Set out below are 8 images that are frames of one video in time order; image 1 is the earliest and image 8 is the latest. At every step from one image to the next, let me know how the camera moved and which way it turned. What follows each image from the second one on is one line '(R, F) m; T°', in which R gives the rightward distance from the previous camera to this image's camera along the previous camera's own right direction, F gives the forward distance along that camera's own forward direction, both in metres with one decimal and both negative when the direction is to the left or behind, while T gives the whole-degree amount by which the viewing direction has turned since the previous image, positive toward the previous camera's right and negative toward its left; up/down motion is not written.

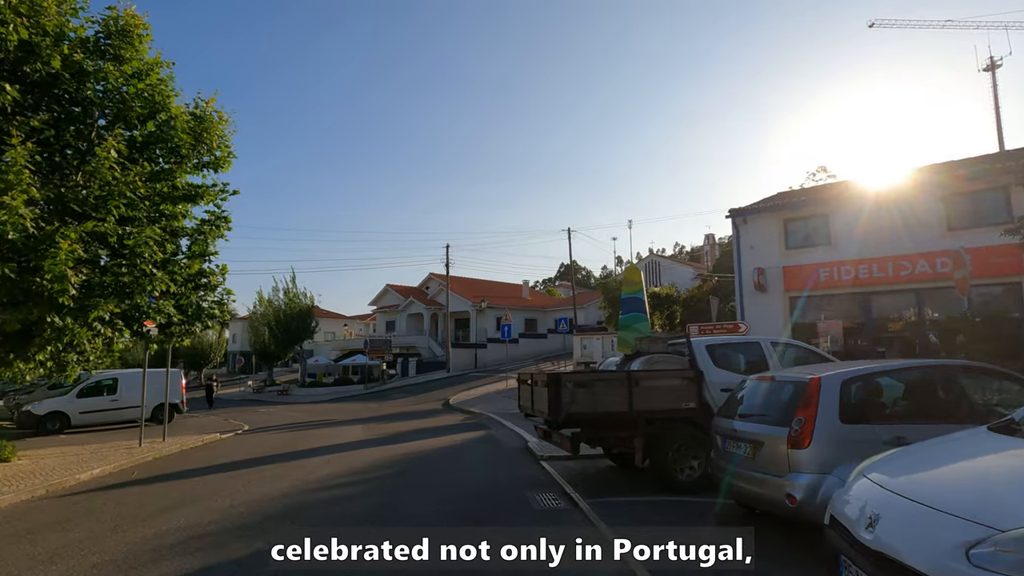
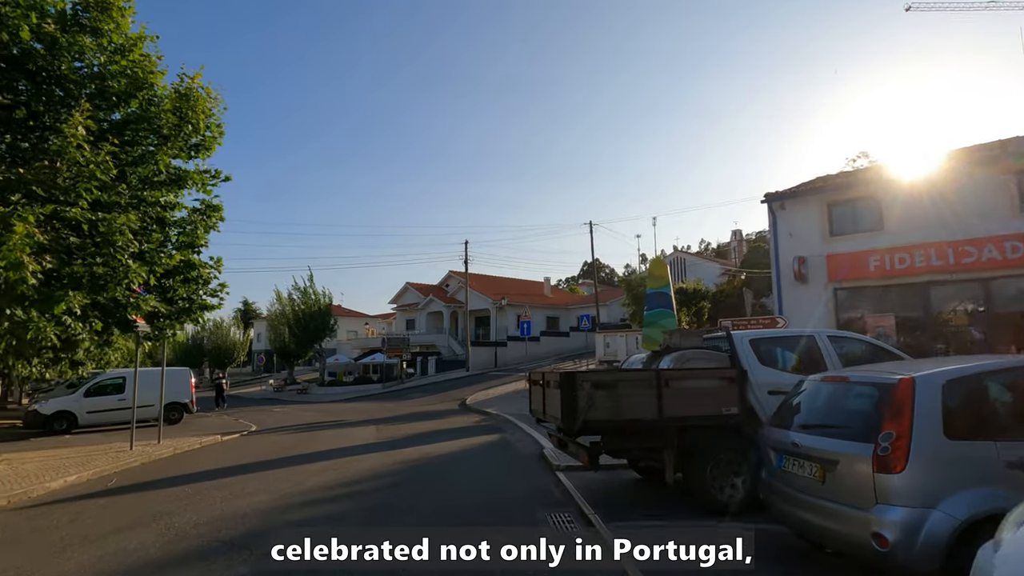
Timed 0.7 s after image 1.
(+0.2, +1.2) m; -2°
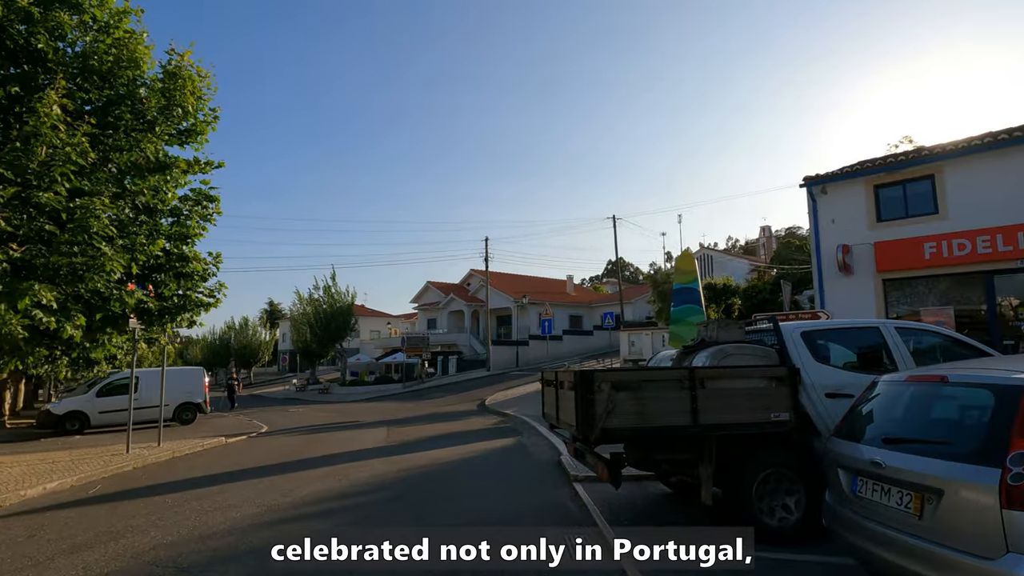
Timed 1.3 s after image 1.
(+0.2, +1.0) m; -3°
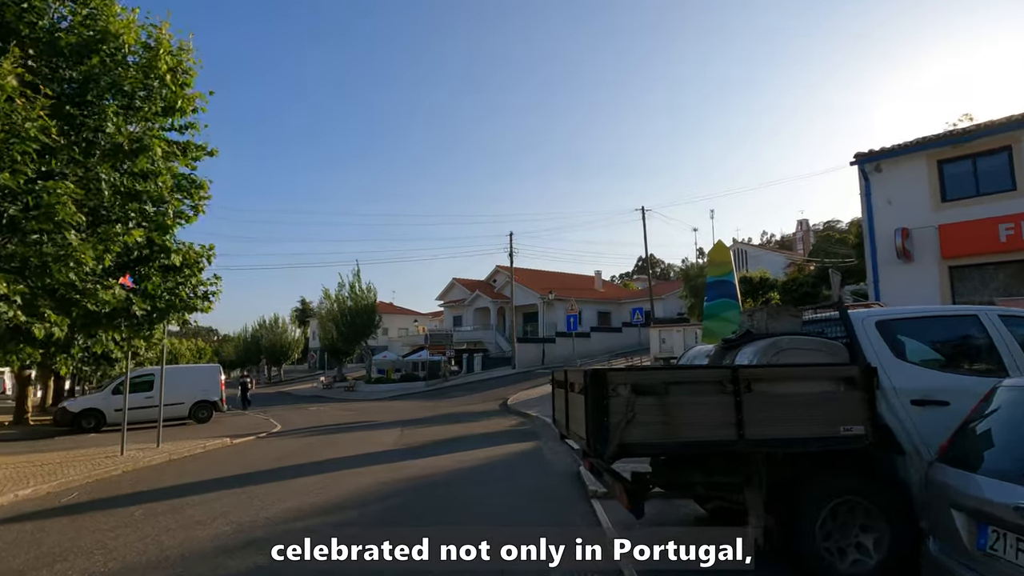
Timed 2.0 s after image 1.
(+0.3, +1.1) m; -3°
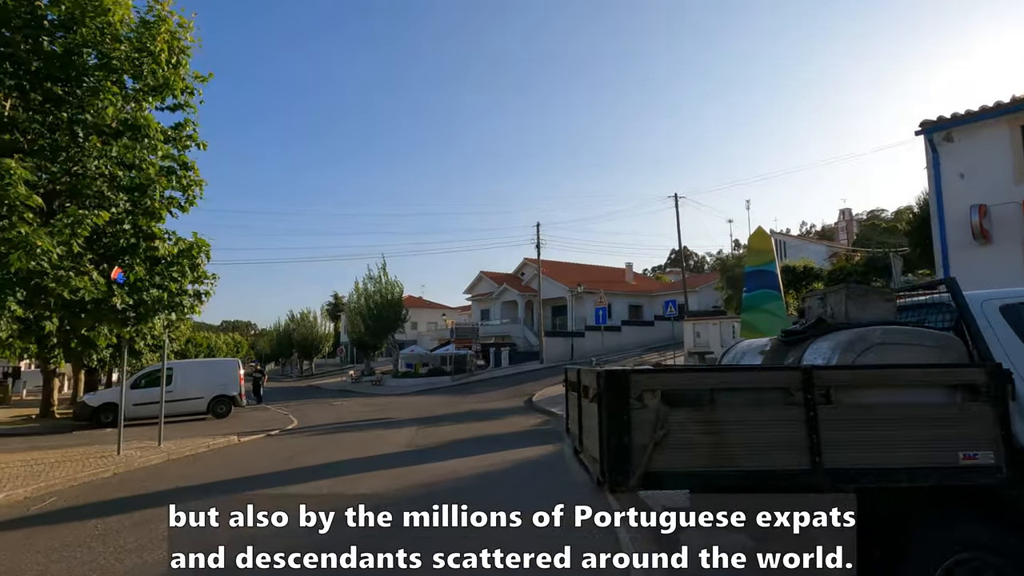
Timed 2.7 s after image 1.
(+0.3, +1.1) m; -3°
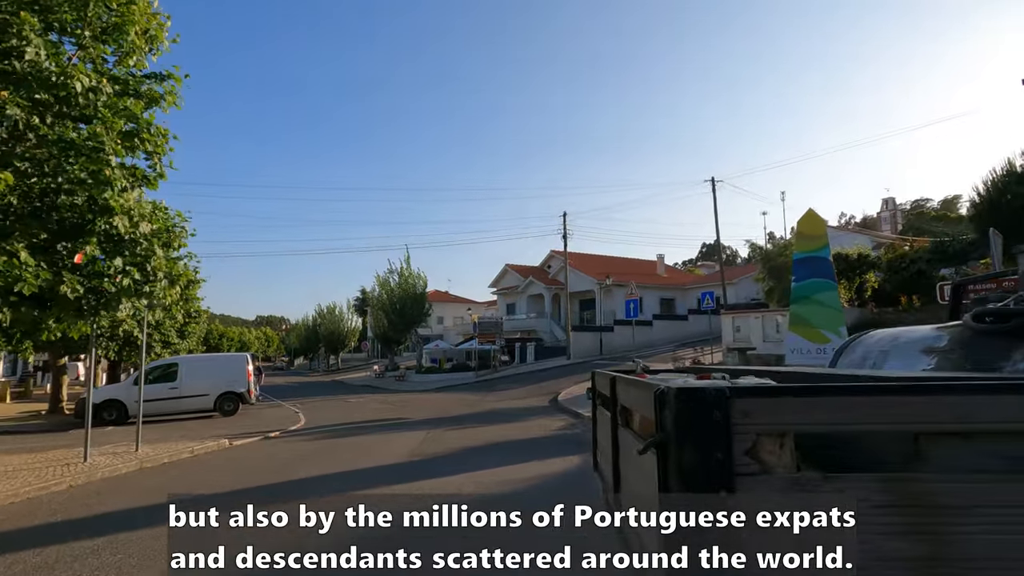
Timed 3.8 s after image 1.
(+0.2, +1.6) m; -3°
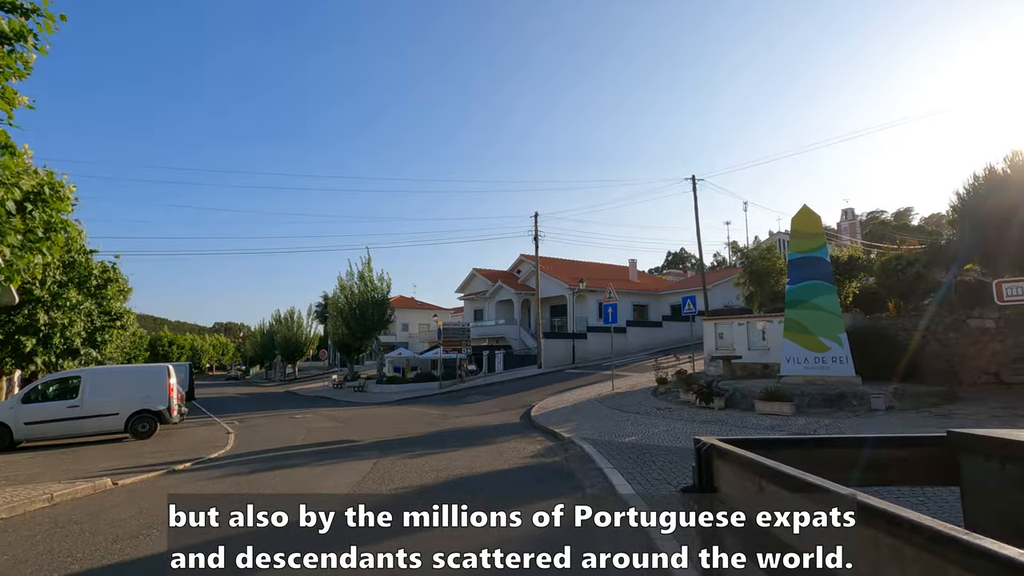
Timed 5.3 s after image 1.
(0.0, +2.3) m; +3°
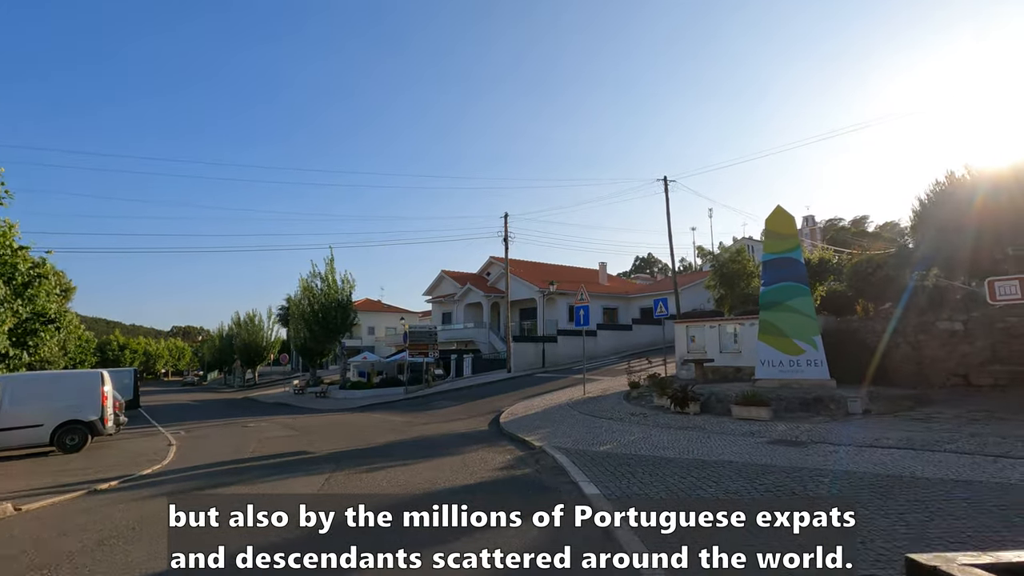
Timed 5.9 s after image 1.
(0.0, +0.8) m; +3°
